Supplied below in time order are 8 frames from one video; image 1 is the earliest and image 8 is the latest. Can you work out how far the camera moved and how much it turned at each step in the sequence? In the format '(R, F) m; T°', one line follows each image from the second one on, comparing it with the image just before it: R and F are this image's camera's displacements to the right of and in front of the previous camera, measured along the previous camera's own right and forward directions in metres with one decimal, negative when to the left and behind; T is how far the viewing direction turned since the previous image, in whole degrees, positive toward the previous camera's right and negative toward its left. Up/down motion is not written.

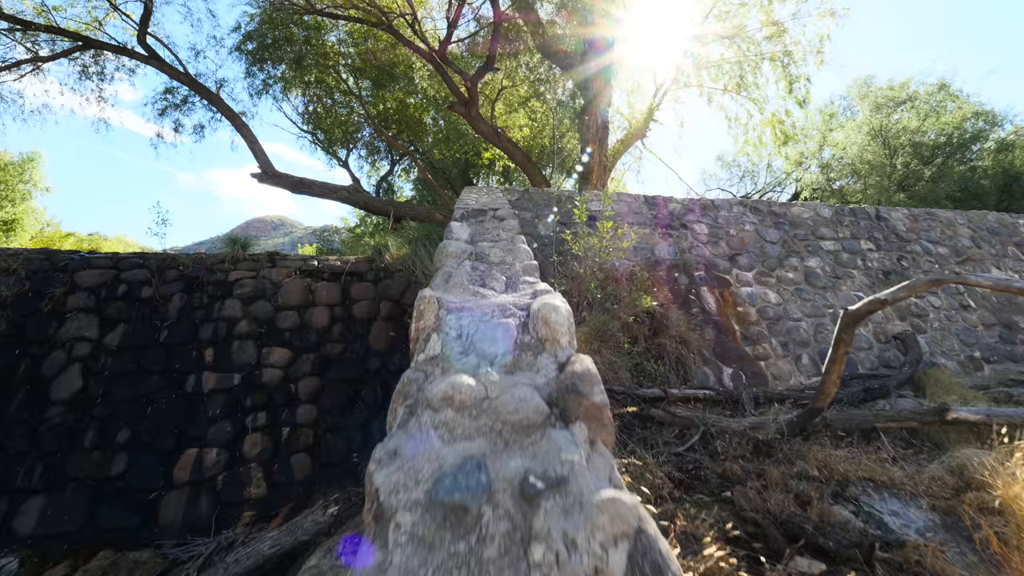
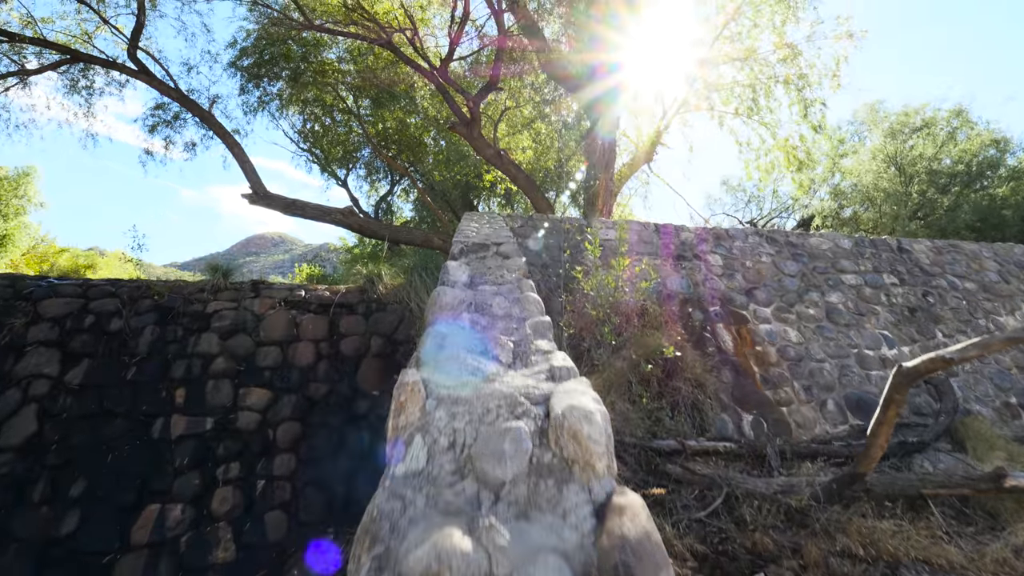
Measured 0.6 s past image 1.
(0.0, +0.3) m; 0°
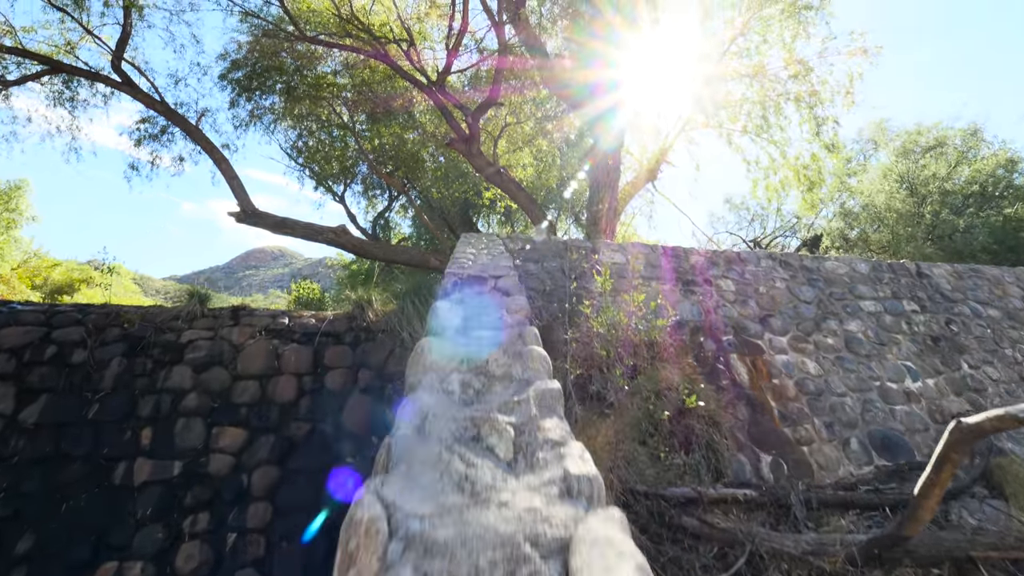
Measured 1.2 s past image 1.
(0.0, +0.3) m; 0°
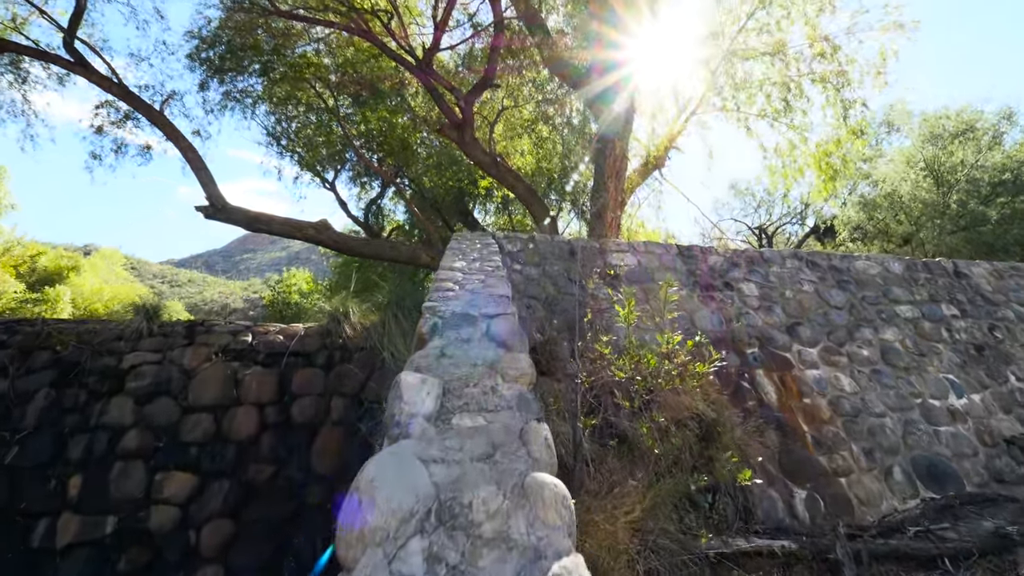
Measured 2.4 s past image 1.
(0.0, +0.5) m; 0°
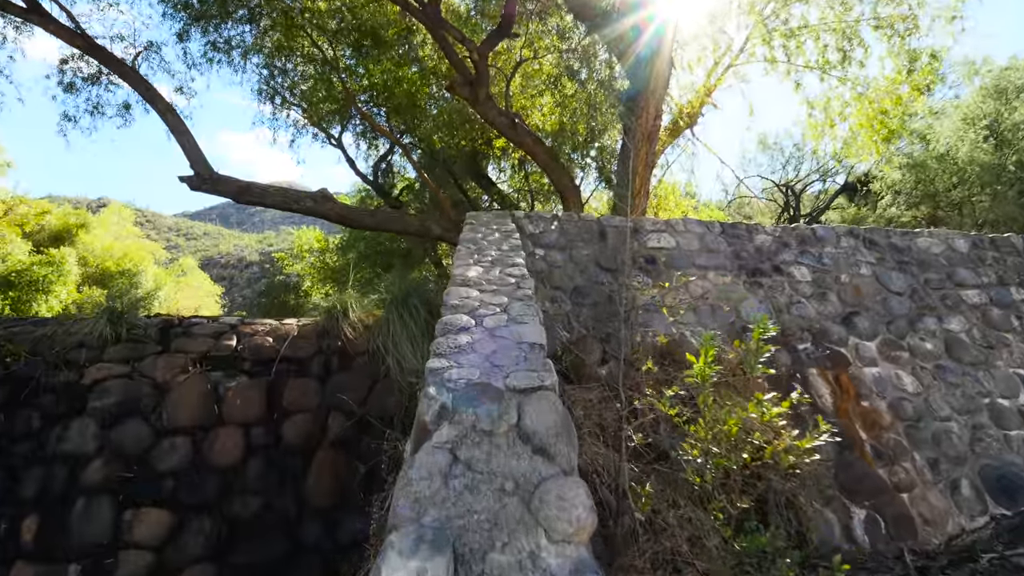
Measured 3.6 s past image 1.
(0.0, +0.5) m; -1°
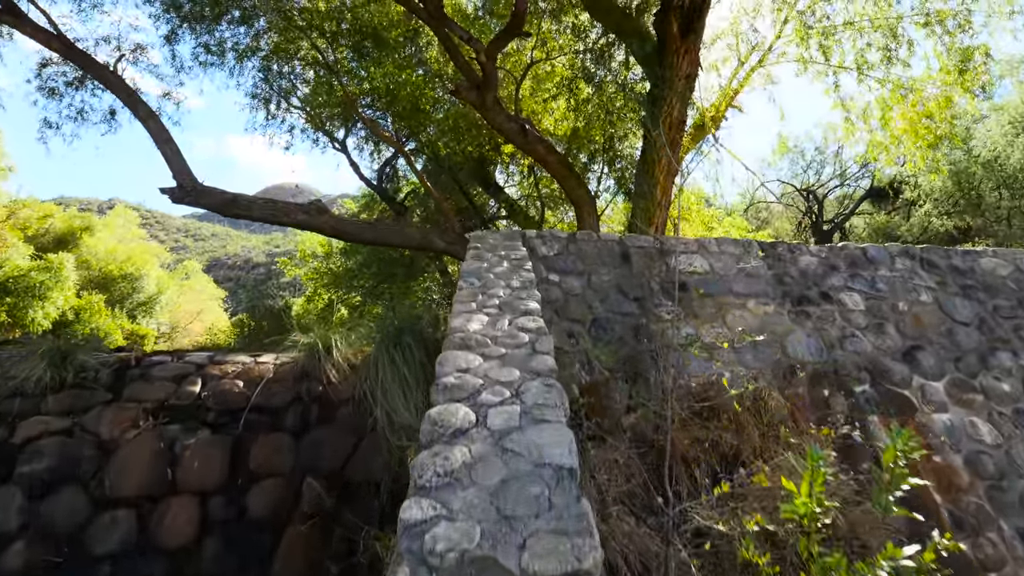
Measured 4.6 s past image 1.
(0.0, +0.5) m; -1°
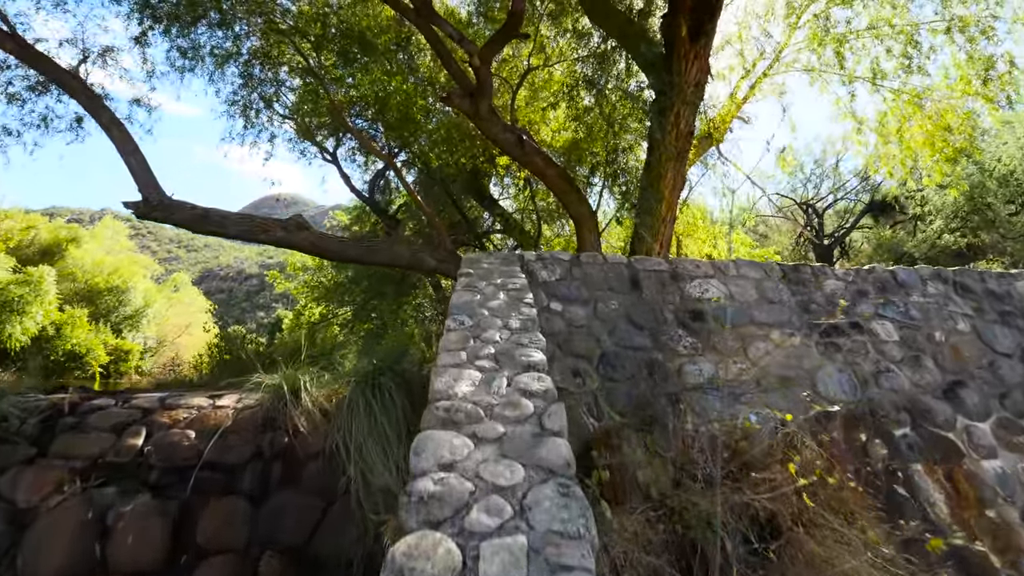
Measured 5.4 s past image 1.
(0.0, +0.3) m; +1°
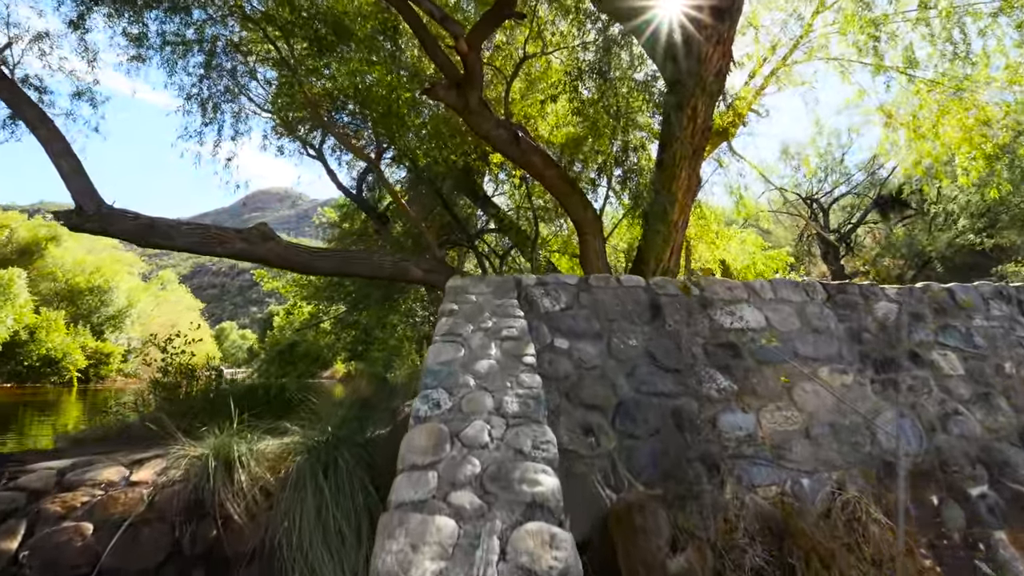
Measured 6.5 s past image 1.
(0.0, +0.5) m; 0°
